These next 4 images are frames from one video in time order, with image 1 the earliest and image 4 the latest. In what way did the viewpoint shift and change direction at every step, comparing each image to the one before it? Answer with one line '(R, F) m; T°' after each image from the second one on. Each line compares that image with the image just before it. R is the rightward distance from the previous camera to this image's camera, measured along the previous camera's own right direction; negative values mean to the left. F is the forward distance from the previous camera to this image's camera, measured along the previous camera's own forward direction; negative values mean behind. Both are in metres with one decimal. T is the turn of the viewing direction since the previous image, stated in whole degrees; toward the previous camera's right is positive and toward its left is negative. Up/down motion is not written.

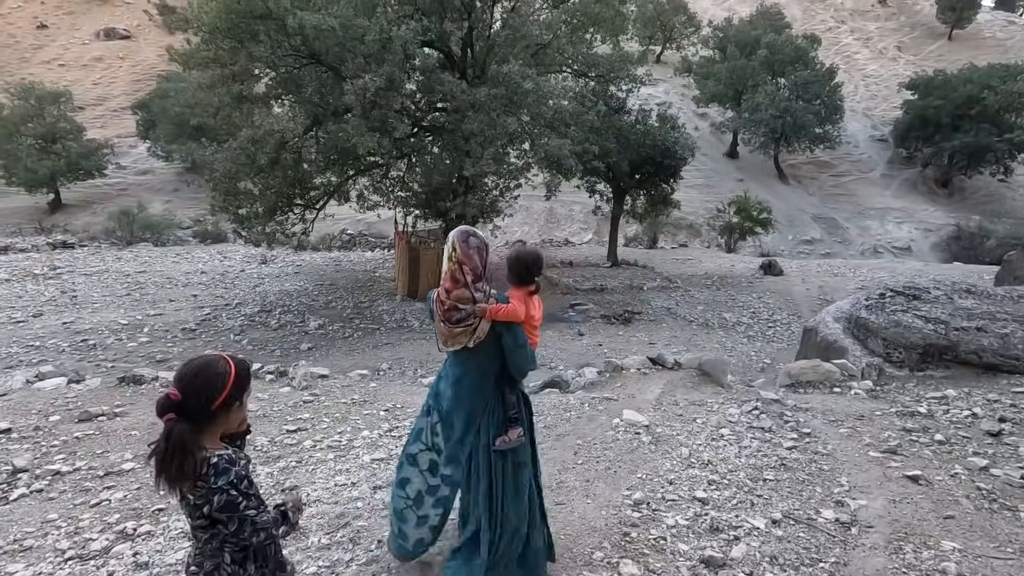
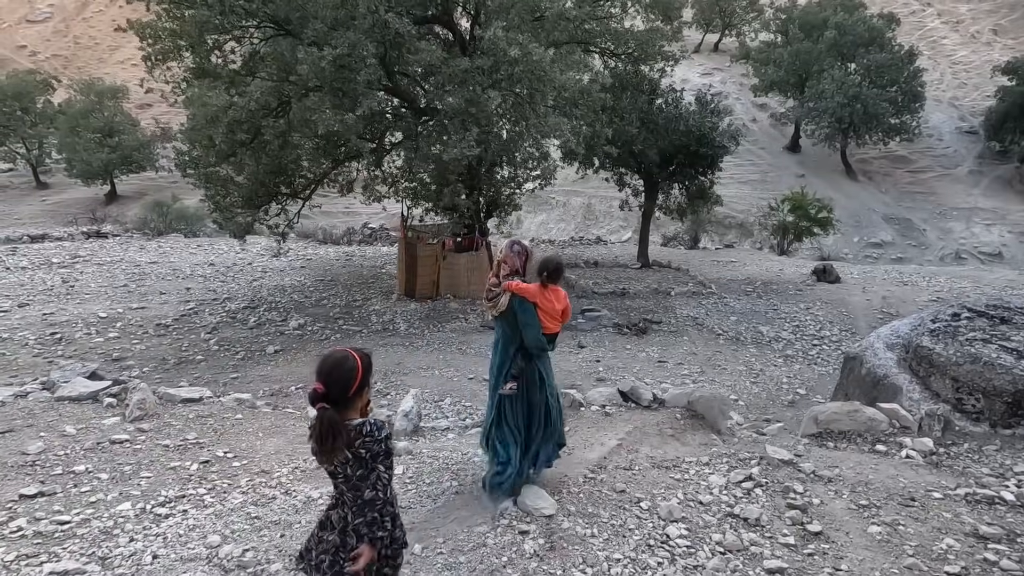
(+0.9, +1.4) m; -5°
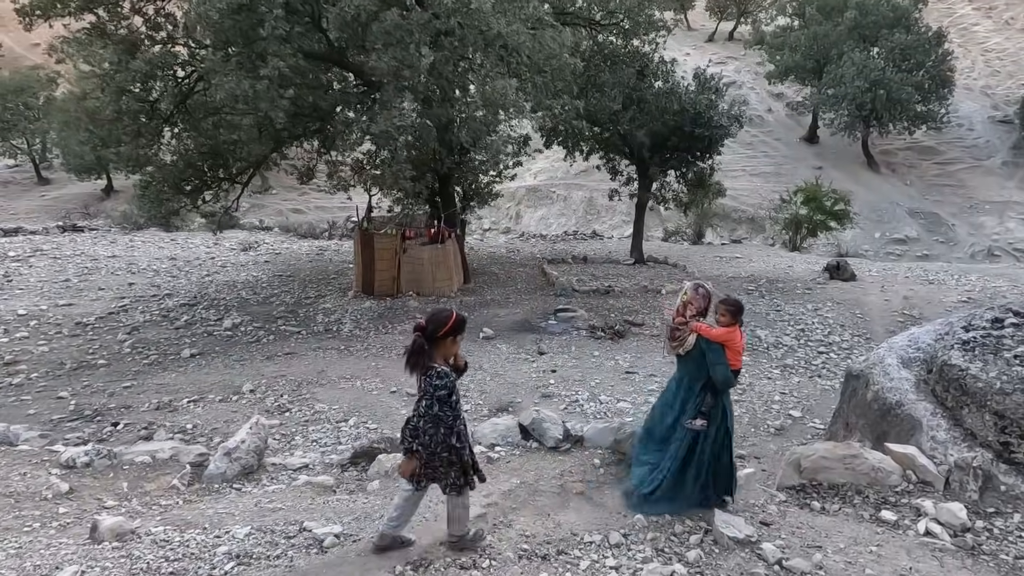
(+0.7, +1.2) m; -2°
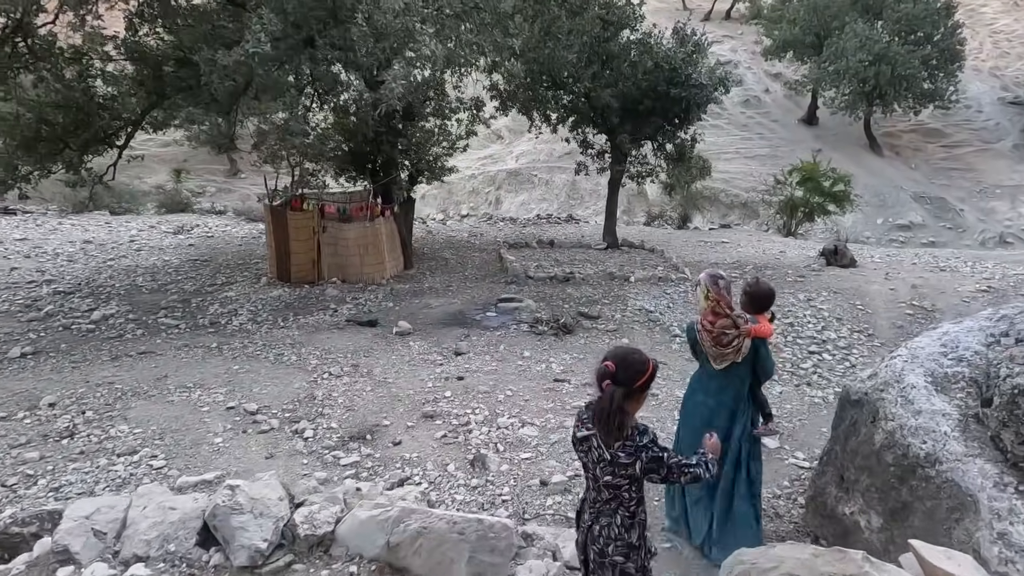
(+0.8, +1.5) m; 0°
